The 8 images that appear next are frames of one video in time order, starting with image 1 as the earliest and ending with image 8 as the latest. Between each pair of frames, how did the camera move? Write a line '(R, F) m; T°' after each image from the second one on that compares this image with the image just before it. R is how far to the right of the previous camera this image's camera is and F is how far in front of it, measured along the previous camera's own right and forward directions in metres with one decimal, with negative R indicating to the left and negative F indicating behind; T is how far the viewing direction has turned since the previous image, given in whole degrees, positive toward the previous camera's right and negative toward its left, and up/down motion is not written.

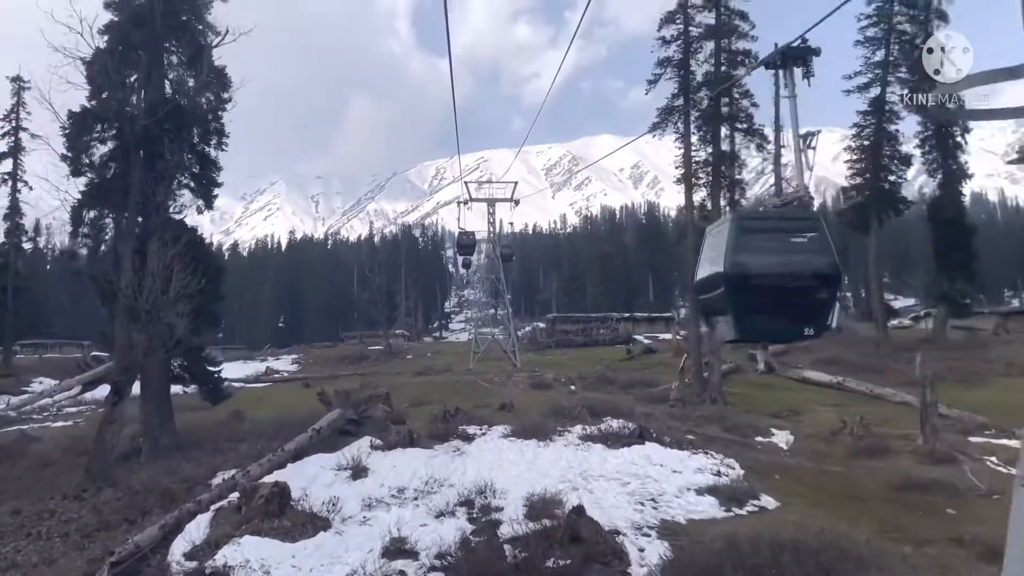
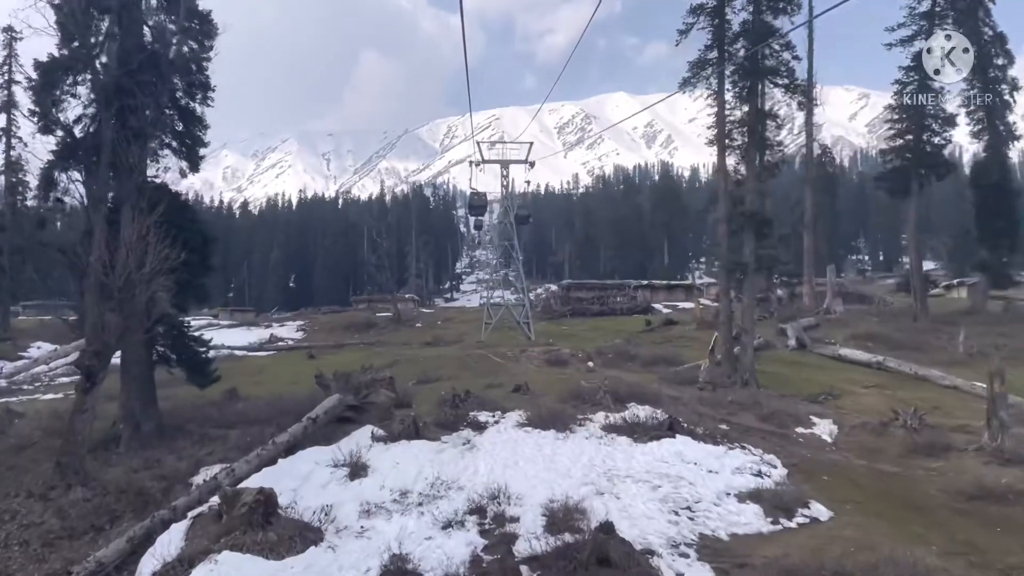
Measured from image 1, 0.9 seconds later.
(-0.1, +2.3) m; -1°
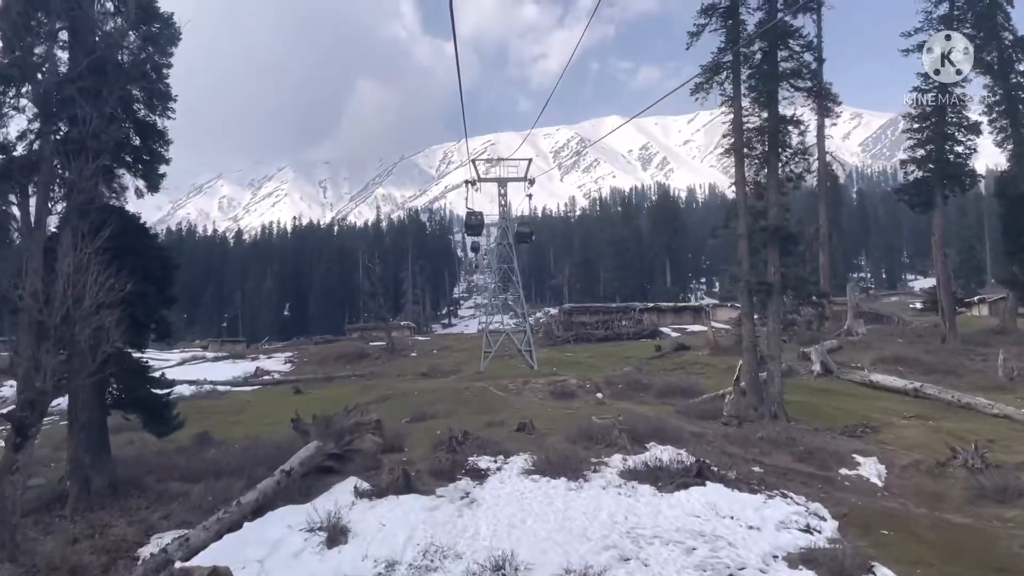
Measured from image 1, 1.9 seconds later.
(-0.1, +2.5) m; 0°
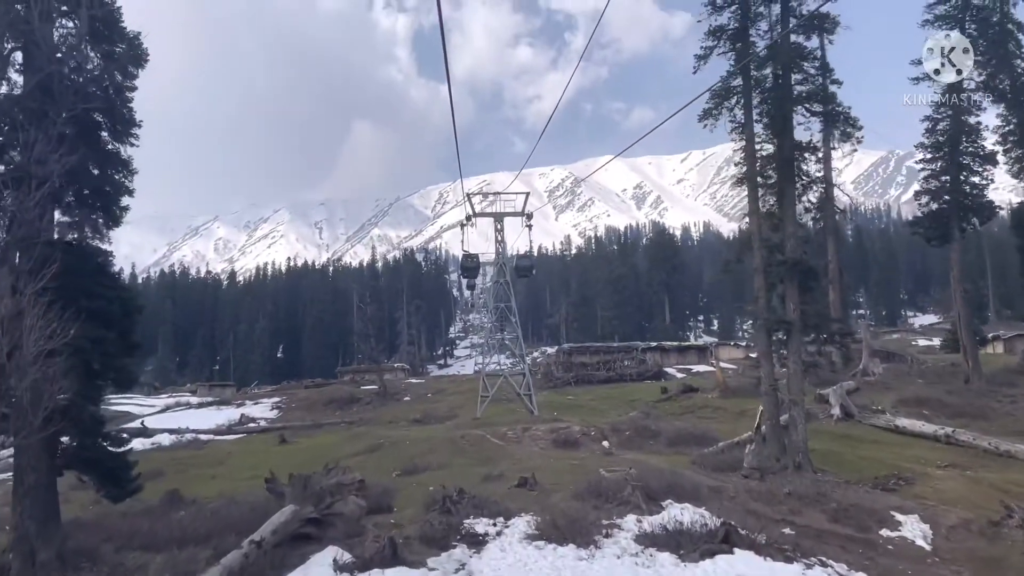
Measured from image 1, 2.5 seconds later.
(-0.1, +1.9) m; 0°
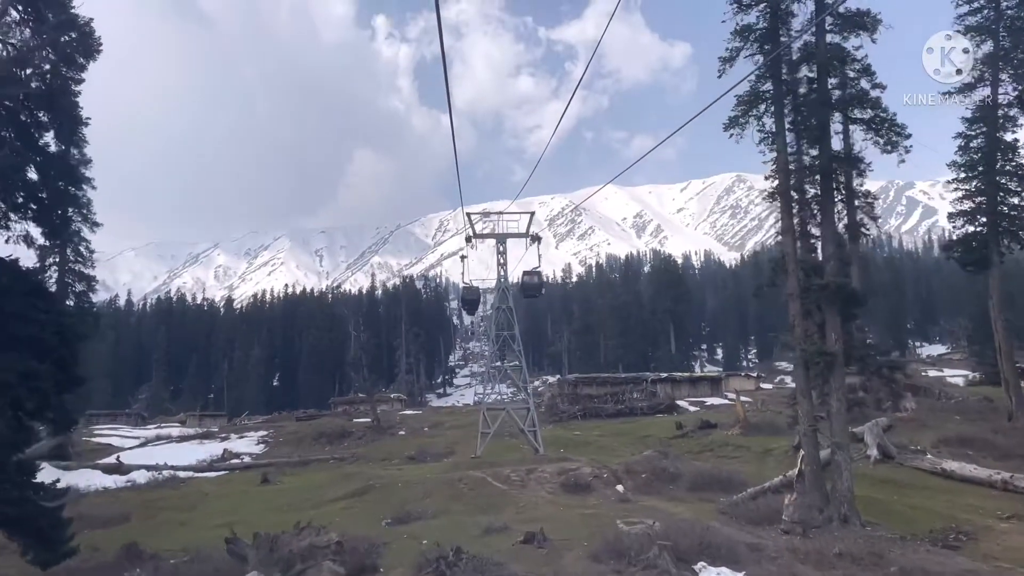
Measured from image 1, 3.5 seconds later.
(-0.1, +2.5) m; 0°
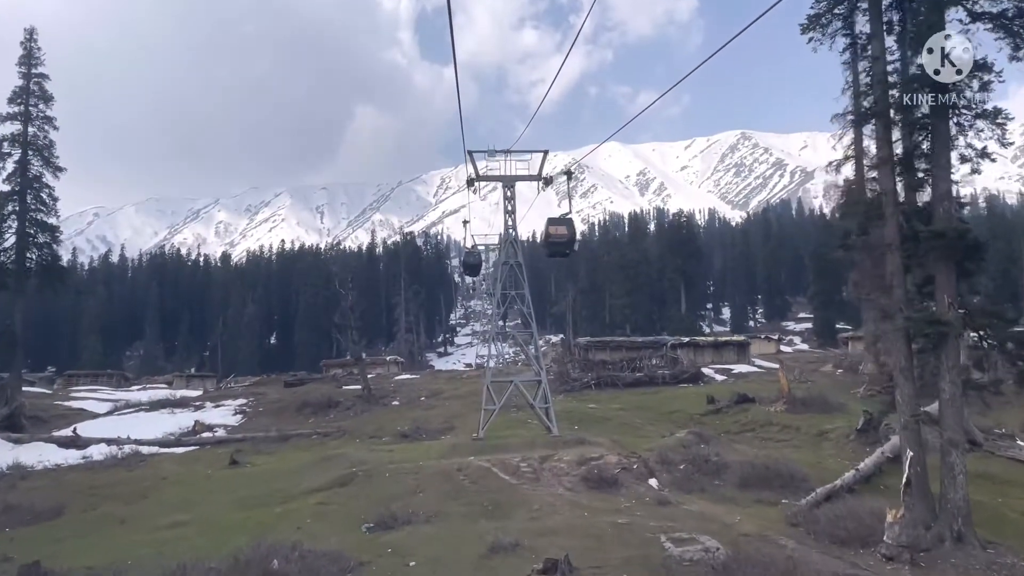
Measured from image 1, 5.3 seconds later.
(-0.2, +4.6) m; 0°
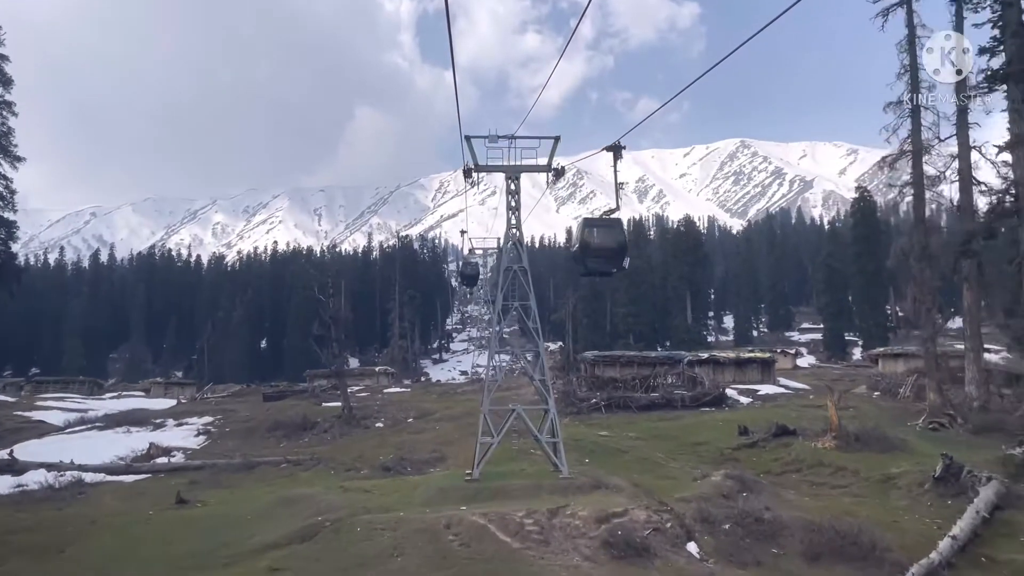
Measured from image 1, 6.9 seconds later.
(-0.2, +4.2) m; 0°
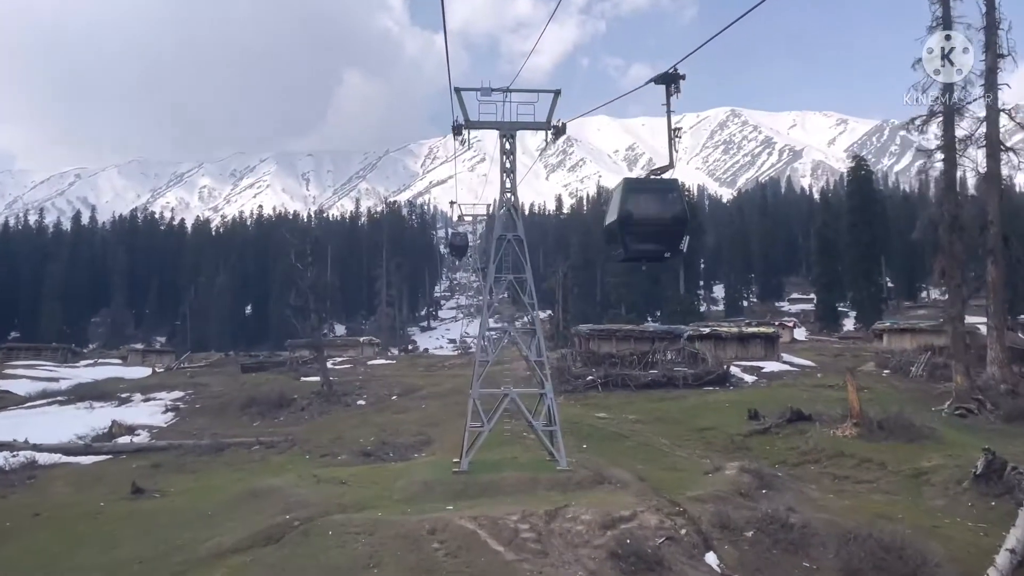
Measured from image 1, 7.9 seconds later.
(-0.1, +2.2) m; +1°
